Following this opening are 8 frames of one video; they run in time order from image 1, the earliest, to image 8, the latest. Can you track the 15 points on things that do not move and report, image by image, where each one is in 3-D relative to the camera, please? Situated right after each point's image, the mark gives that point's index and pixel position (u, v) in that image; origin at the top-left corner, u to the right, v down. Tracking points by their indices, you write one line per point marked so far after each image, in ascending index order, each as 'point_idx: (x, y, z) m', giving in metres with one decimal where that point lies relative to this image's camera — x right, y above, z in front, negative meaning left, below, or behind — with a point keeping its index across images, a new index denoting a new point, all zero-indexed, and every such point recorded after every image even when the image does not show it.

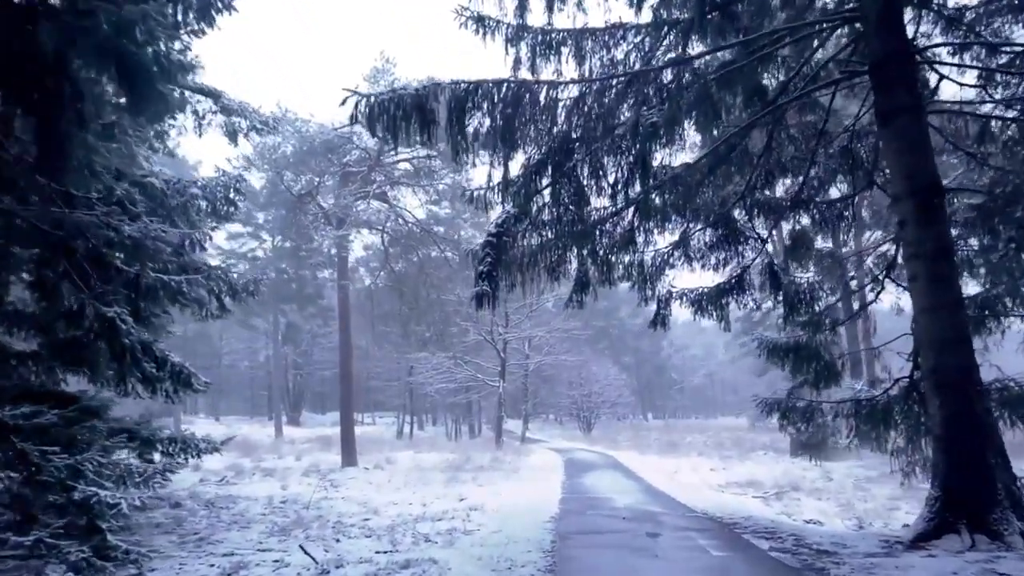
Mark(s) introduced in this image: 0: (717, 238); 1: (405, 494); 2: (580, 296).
0: (+2.7, +0.6, +10.2) m
1: (-2.0, -3.9, +14.1) m
2: (+1.0, 0.0, +10.6) m
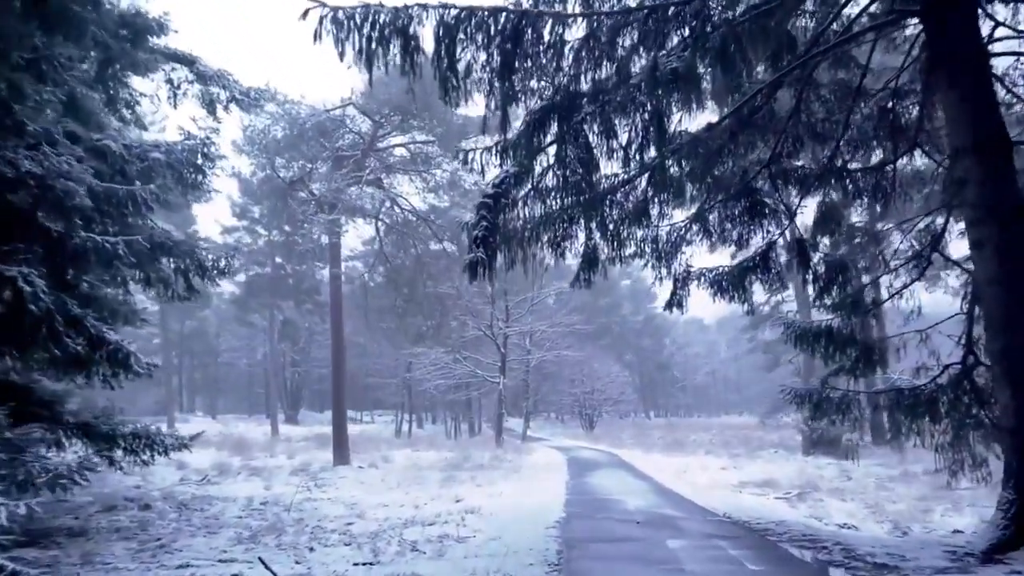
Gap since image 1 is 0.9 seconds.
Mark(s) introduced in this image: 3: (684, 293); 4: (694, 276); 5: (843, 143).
0: (+2.7, +0.9, +9.2) m
1: (-2.0, -3.6, +13.0) m
2: (+1.0, +0.3, +9.6) m
3: (+2.4, -0.1, +10.2) m
4: (+2.5, +0.1, +9.9) m
5: (+4.0, +1.8, +9.1) m
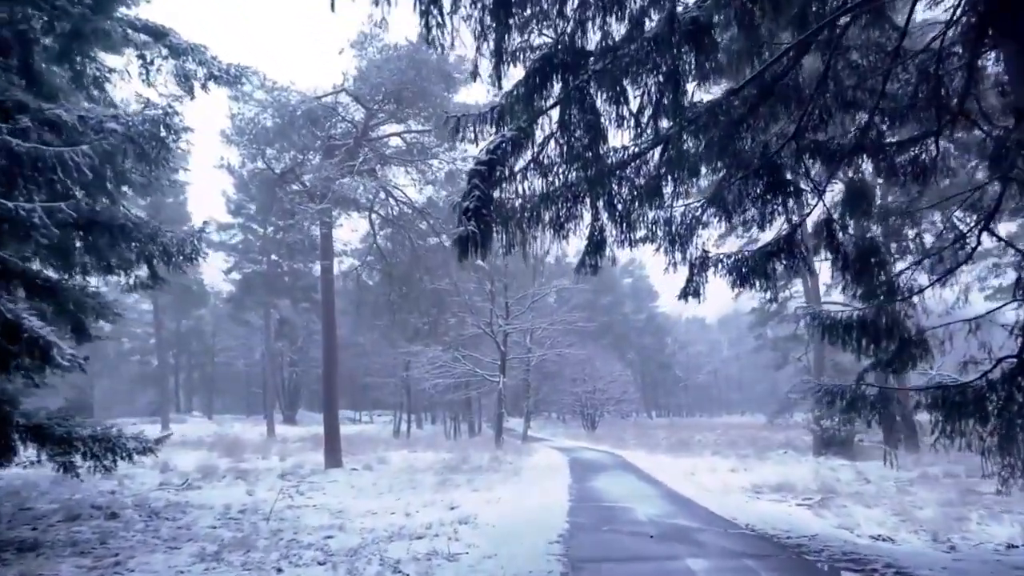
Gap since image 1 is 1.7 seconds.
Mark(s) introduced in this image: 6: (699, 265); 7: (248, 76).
0: (+2.7, +1.1, +8.3) m
1: (-2.0, -3.5, +12.1) m
2: (+1.0, +0.4, +8.7) m
3: (+2.4, +0.1, +9.3) m
4: (+2.4, +0.3, +9.0) m
5: (+4.0, +1.9, +8.2) m
6: (+2.3, +0.3, +9.1) m
7: (-4.5, +3.6, +12.8) m
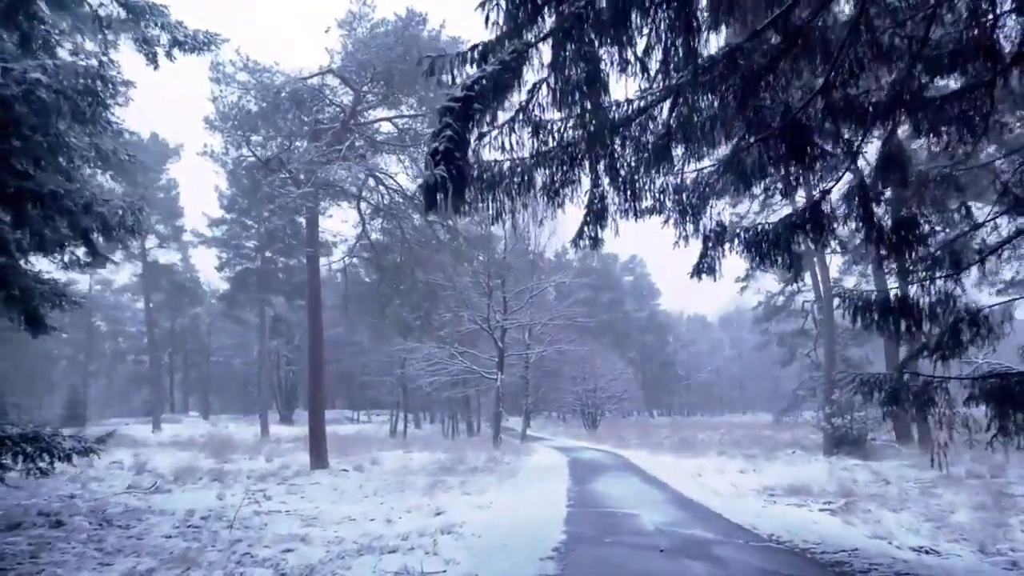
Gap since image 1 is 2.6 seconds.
0: (+2.6, +1.3, +7.2) m
1: (-2.1, -3.3, +11.1) m
2: (+0.8, +0.7, +7.6) m
3: (+2.2, +0.3, +8.2) m
4: (+2.3, +0.5, +8.0) m
5: (+3.9, +2.2, +7.2) m
6: (+2.2, +0.5, +8.1) m
7: (-4.6, +3.8, +11.7) m
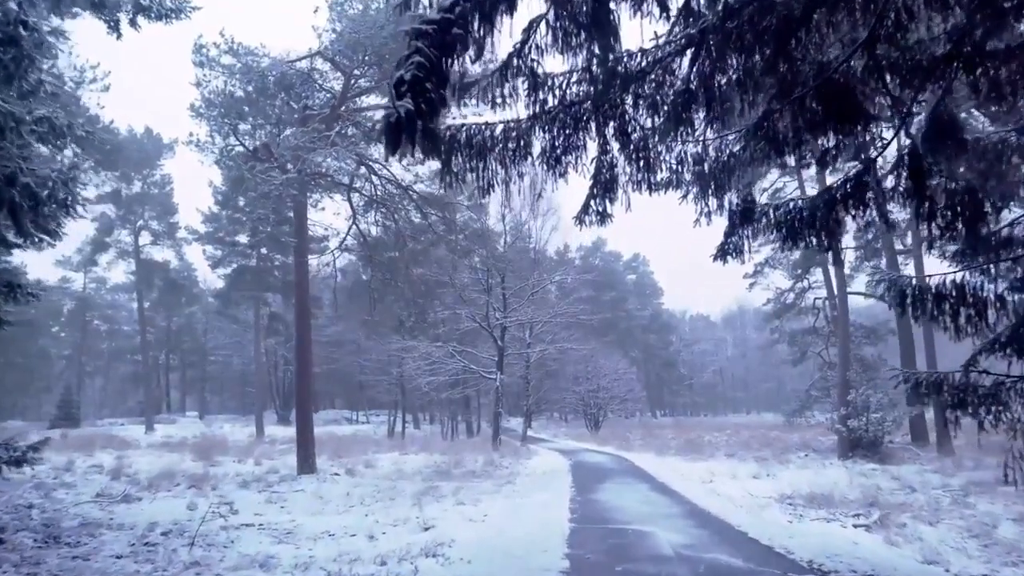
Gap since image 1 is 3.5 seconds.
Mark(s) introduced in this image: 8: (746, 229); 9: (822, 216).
0: (+2.5, +1.4, +6.2) m
1: (-2.2, -3.1, +10.1) m
2: (+0.8, +0.8, +6.6) m
3: (+2.2, +0.5, +7.2) m
4: (+2.3, +0.7, +6.9) m
5: (+3.8, +2.3, +6.2) m
6: (+2.2, +0.6, +7.1) m
7: (-4.6, +4.0, +10.7) m
8: (+2.2, +0.6, +7.1) m
9: (+2.7, +0.7, +6.5) m
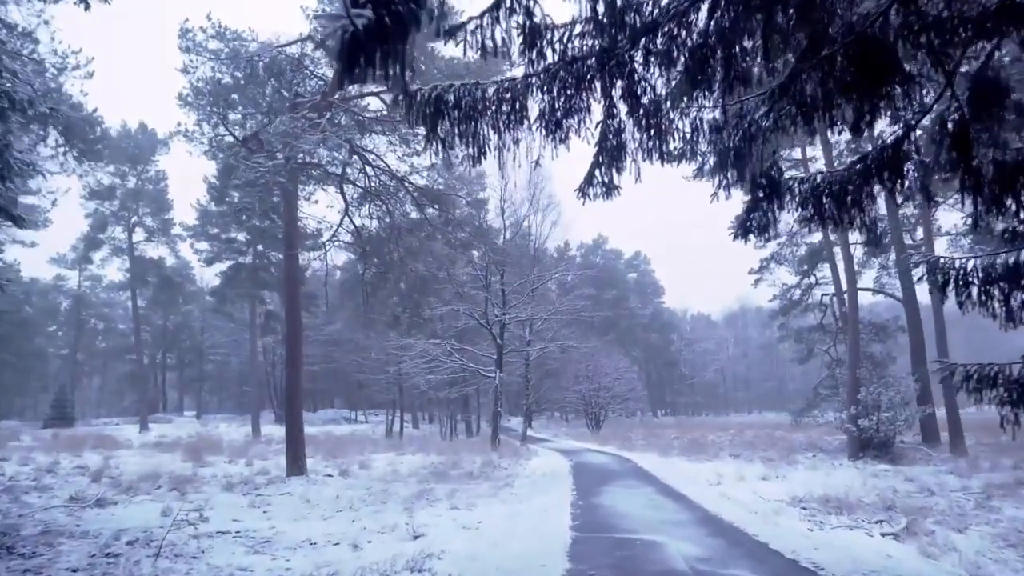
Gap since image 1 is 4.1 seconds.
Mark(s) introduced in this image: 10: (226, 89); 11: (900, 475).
0: (+2.5, +1.6, +5.5) m
1: (-2.2, -3.0, +9.4) m
2: (+0.7, +0.9, +5.9) m
3: (+2.2, +0.6, +6.5) m
4: (+2.2, +0.8, +6.2) m
5: (+3.8, +2.4, +5.5) m
6: (+2.1, +0.8, +6.4) m
7: (-4.7, +4.1, +10.0) m
8: (+2.1, +0.7, +6.3) m
9: (+2.7, +0.8, +5.8) m
10: (-7.2, +5.0, +18.9) m
11: (+8.9, -4.3, +17.2) m
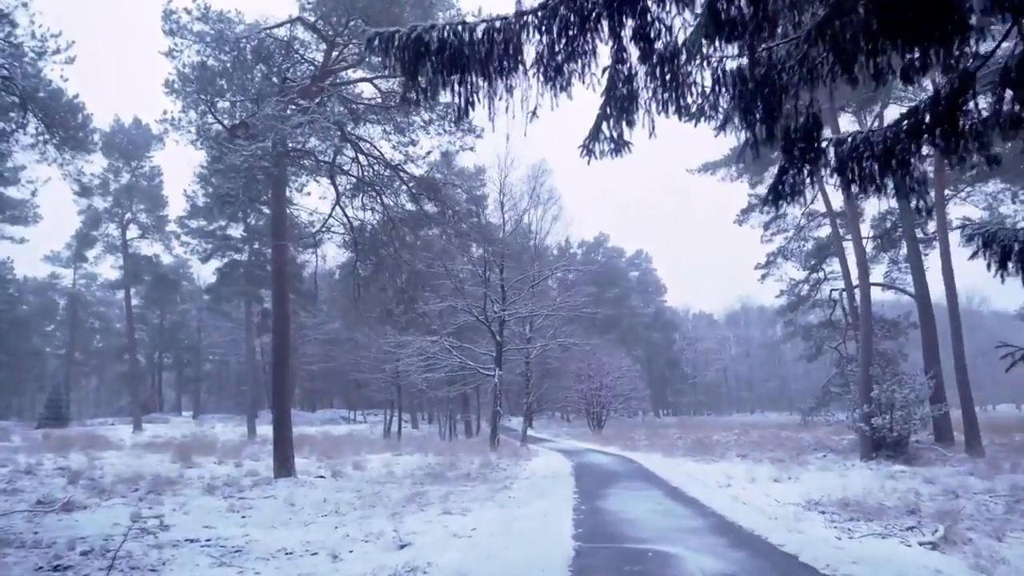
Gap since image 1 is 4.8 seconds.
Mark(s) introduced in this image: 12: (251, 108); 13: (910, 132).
0: (+2.5, +1.7, +4.7) m
1: (-2.2, -2.8, +8.6) m
2: (+0.7, +1.1, +5.1) m
3: (+2.1, +0.8, +5.7) m
4: (+2.2, +1.0, +5.5) m
5: (+3.8, +2.6, +4.7) m
6: (+2.1, +0.9, +5.6) m
7: (-4.7, +4.2, +9.2) m
8: (+2.1, +0.9, +5.6) m
9: (+2.6, +1.0, +5.1) m
10: (-7.2, +5.2, +18.1) m
11: (+8.9, -4.1, +16.4) m
12: (-5.9, +4.3, +18.2) m
13: (+2.7, +1.1, +5.1) m
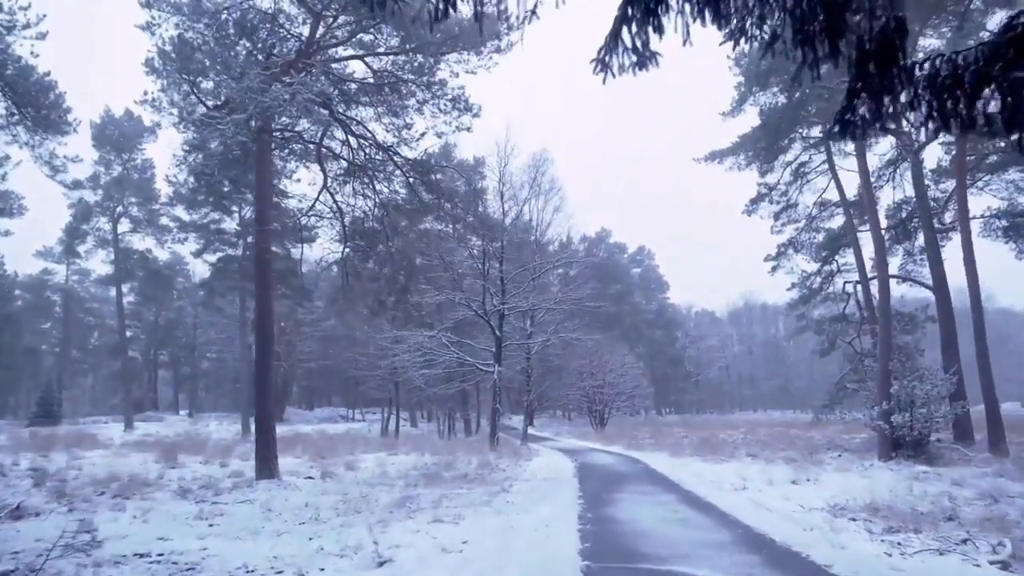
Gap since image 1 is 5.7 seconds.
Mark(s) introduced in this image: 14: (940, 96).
0: (+2.4, +1.9, +3.7) m
1: (-2.3, -2.6, +7.6) m
2: (+0.7, +1.3, +4.1) m
3: (+2.1, +1.0, +4.7) m
4: (+2.2, +1.2, +4.4) m
5: (+3.7, +2.8, +3.6) m
6: (+2.0, +1.1, +4.5) m
7: (-4.8, +4.5, +8.2) m
8: (+2.0, +1.1, +4.5) m
9: (+2.6, +1.2, +4.0) m
10: (-7.2, +5.4, +17.0) m
11: (+8.9, -3.9, +15.3) m
12: (-6.0, +4.5, +17.1) m
13: (+2.7, +1.3, +4.0) m
14: (+2.5, +1.0, +4.2) m
